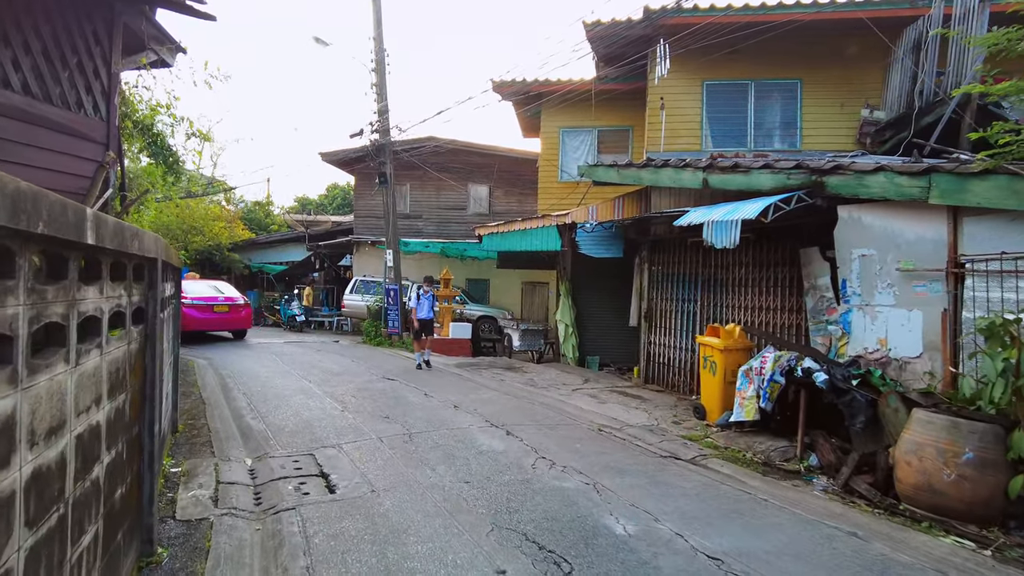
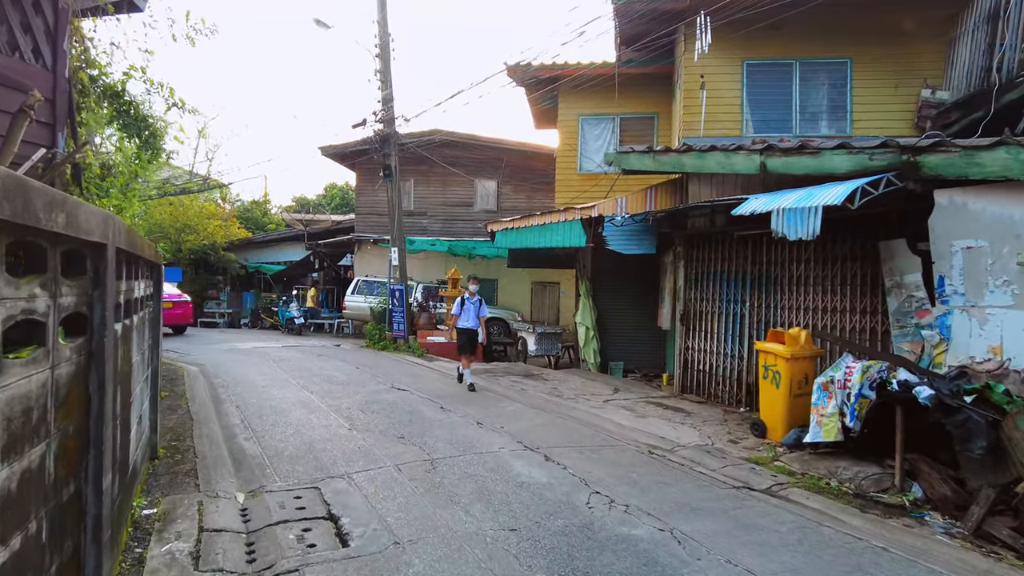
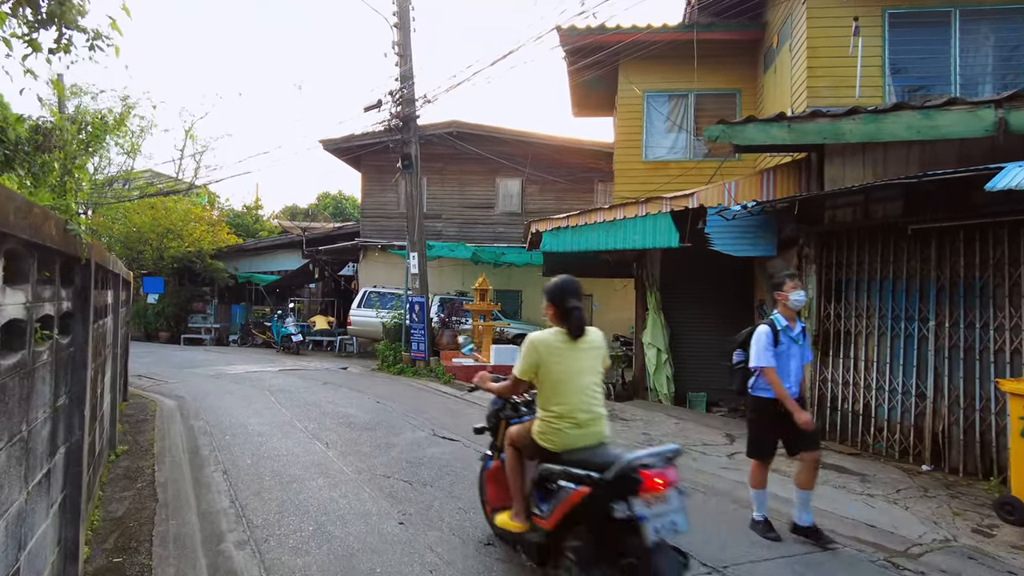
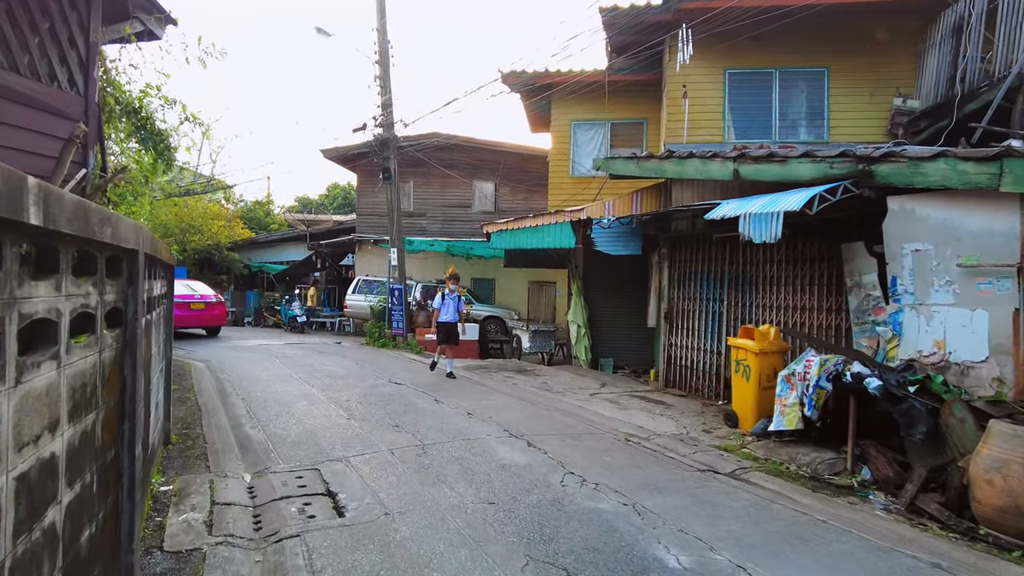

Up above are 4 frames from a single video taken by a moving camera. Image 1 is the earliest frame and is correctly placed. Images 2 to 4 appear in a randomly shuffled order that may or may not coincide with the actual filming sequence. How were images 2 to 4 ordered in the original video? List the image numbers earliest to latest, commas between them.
4, 2, 3
